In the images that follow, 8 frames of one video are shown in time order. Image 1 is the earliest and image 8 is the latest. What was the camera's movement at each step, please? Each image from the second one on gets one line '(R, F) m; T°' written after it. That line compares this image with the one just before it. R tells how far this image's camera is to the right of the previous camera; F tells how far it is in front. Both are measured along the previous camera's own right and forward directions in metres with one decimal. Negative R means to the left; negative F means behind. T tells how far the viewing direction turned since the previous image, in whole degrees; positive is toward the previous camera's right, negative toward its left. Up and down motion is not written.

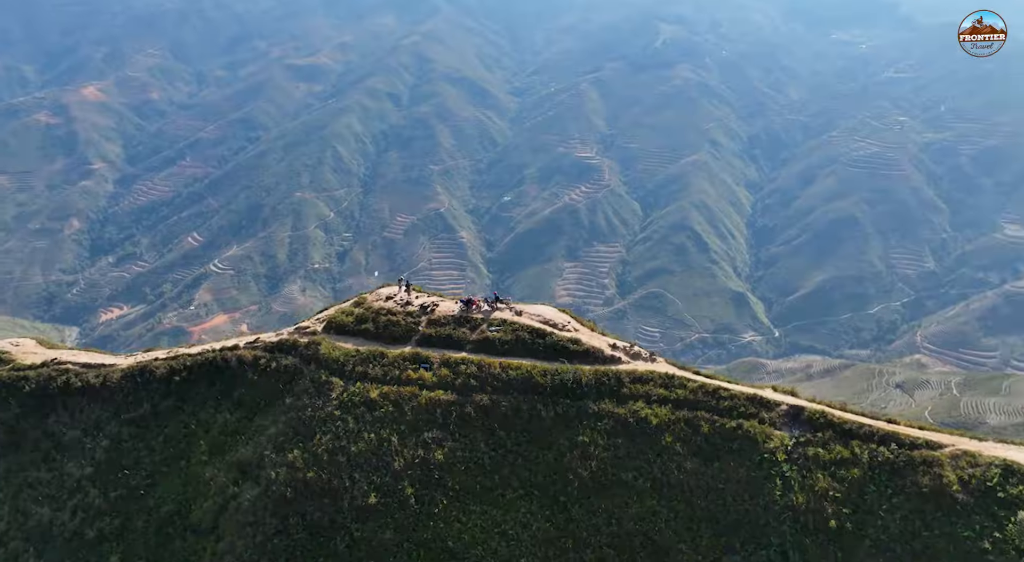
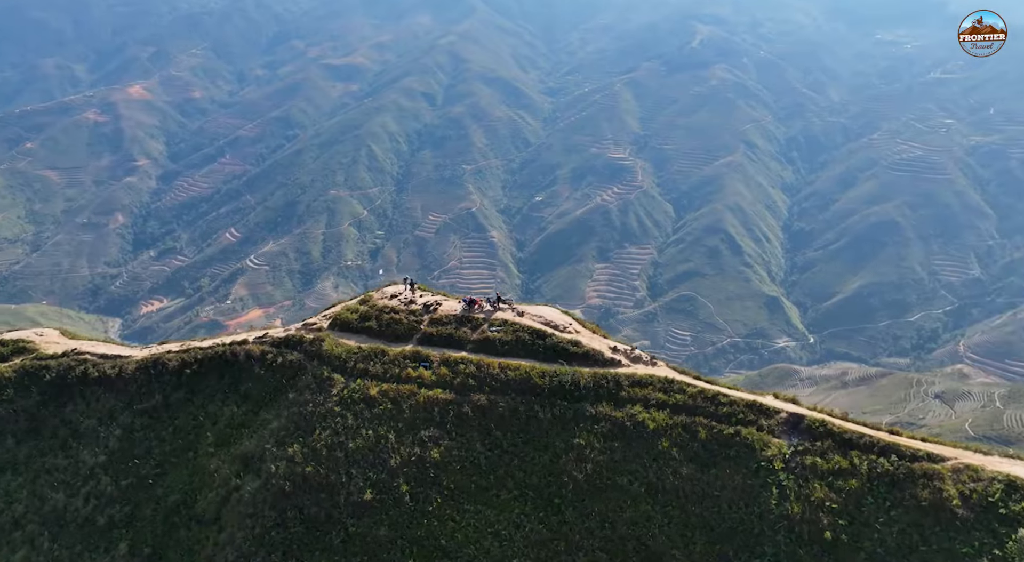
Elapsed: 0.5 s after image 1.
(+6.8, -0.4) m; -4°
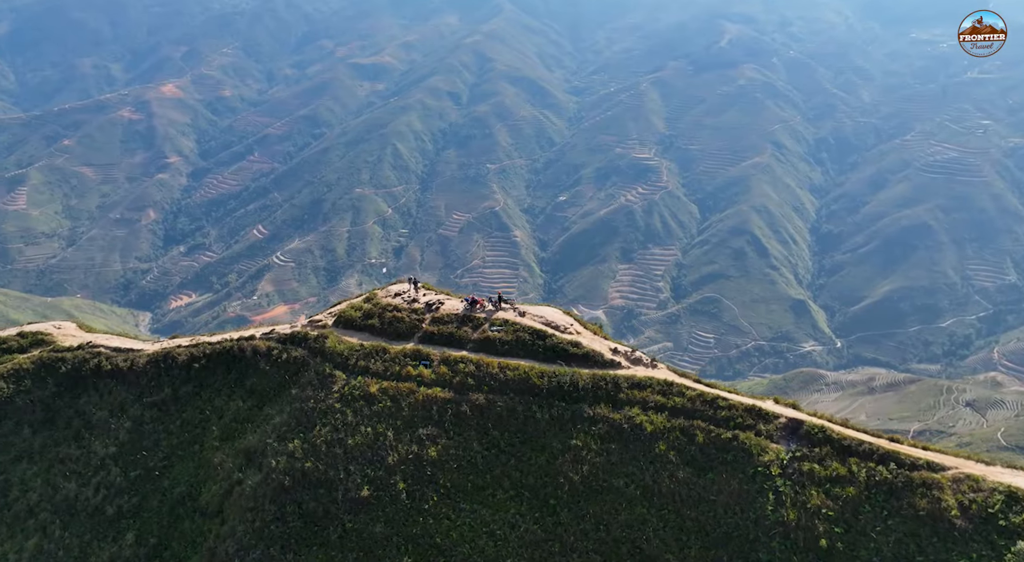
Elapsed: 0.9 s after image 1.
(+5.2, -0.3) m; -3°
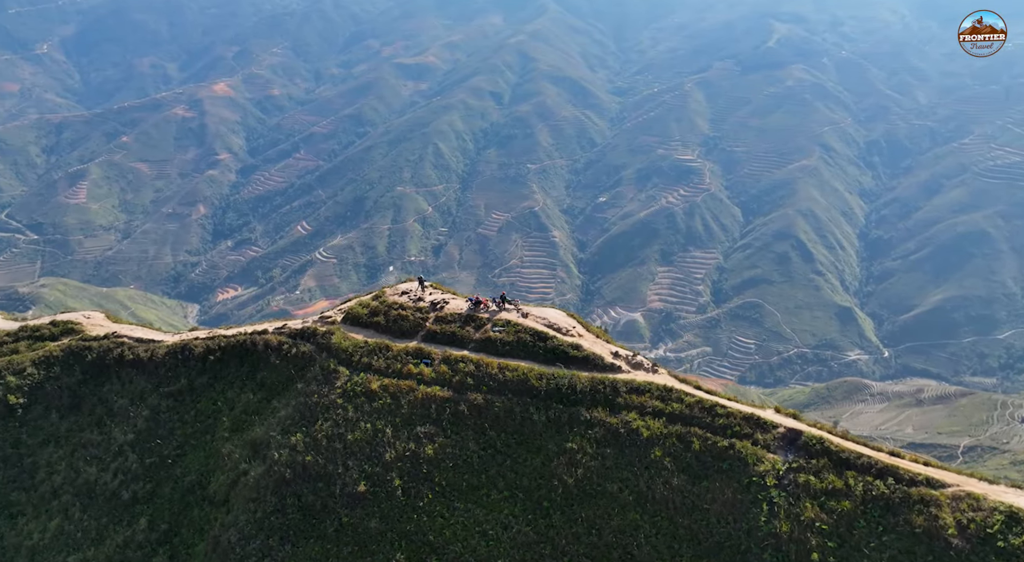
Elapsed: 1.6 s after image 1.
(+8.5, 0.0) m; -5°
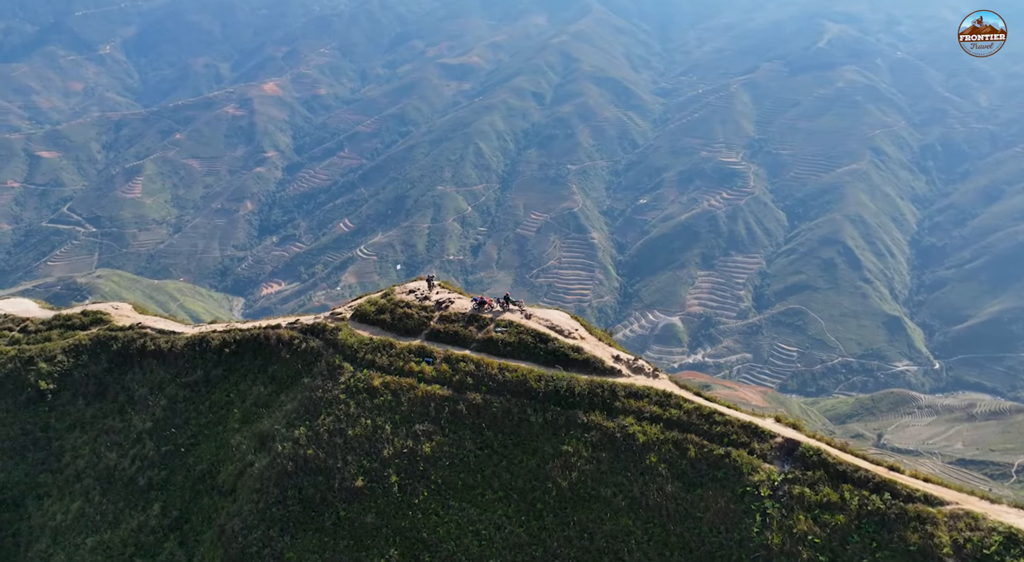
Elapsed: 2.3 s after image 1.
(+8.3, +0.3) m; -5°
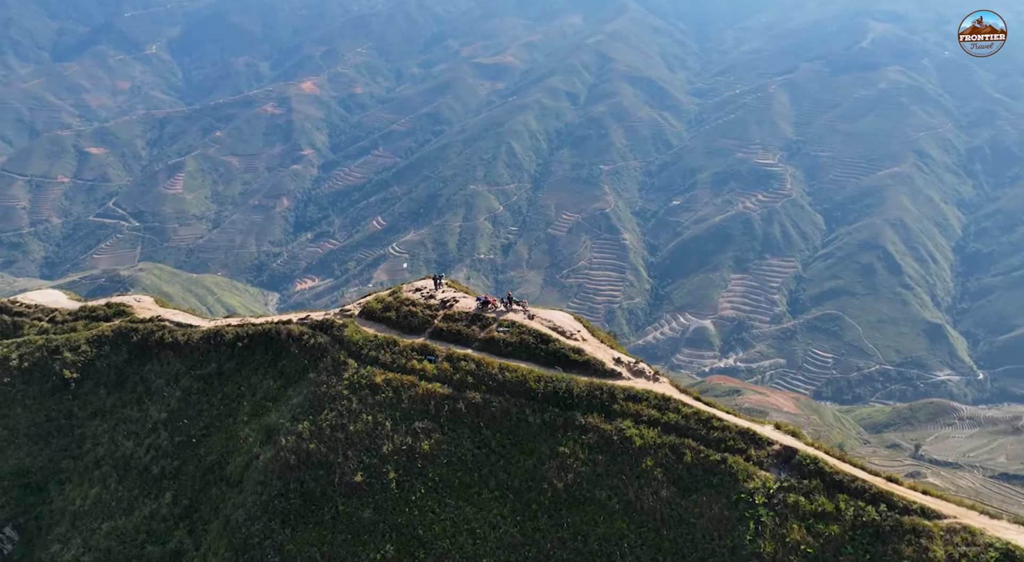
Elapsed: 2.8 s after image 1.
(+6.6, +0.3) m; -4°
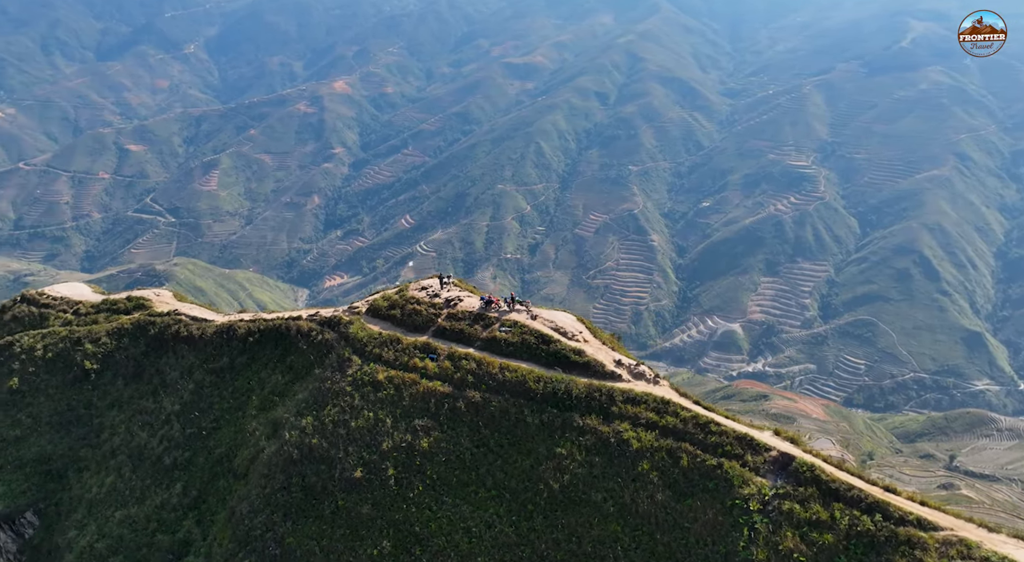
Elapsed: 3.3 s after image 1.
(+5.8, +0.5) m; -3°
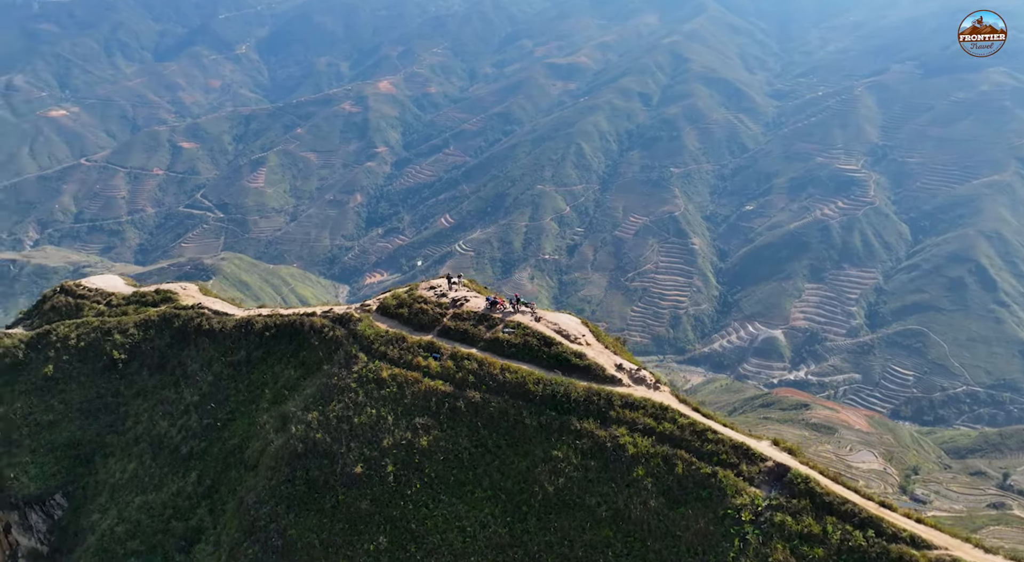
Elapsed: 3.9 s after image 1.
(+8.1, +1.2) m; -5°
